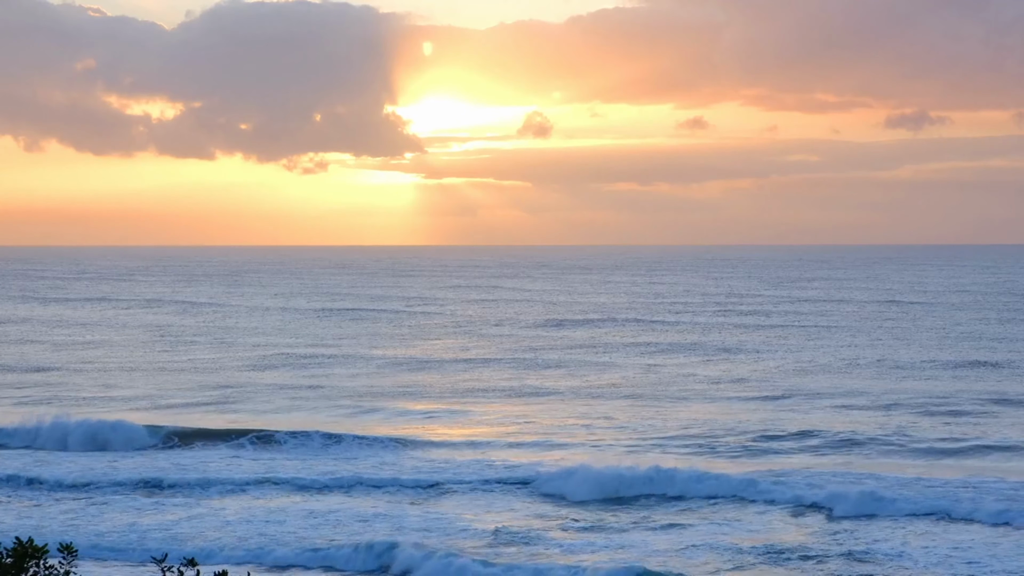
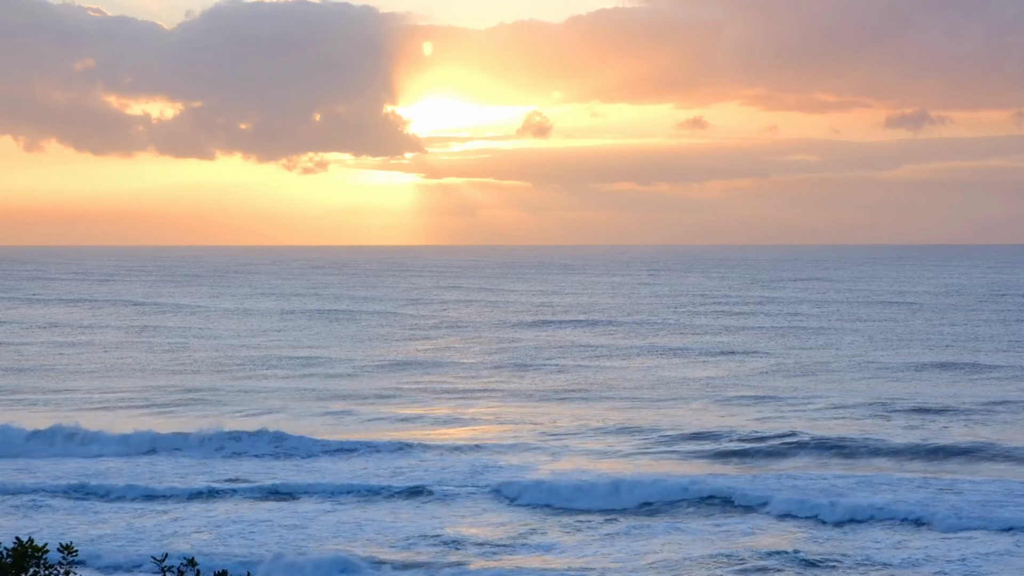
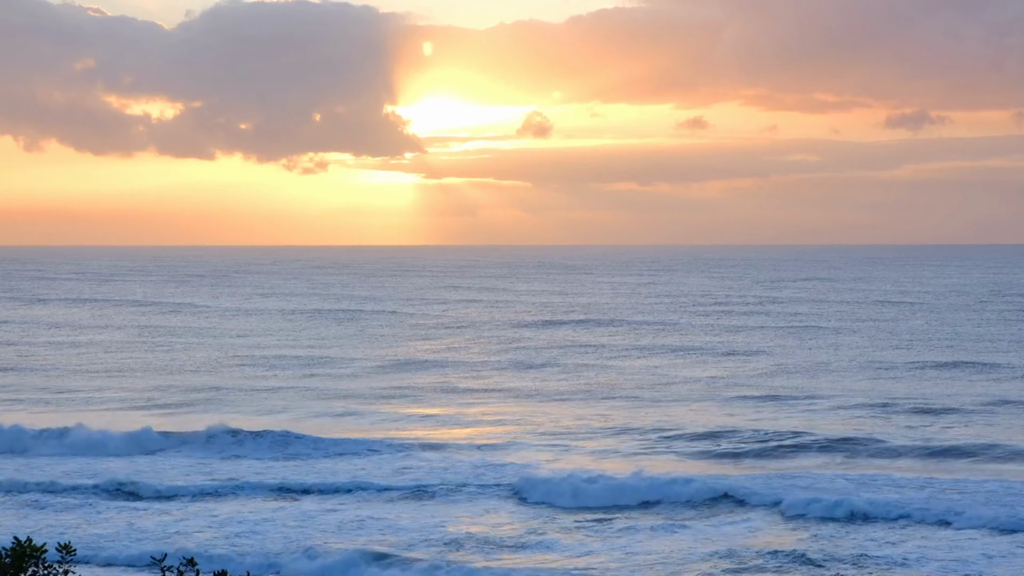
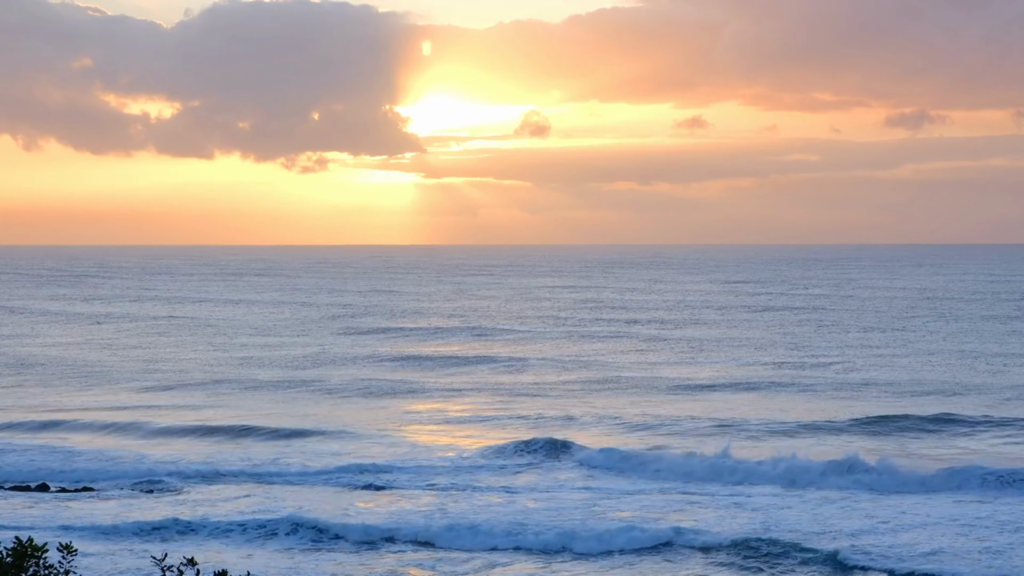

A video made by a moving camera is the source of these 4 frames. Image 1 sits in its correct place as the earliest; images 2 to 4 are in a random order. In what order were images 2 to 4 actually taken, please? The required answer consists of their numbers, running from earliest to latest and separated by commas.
3, 2, 4
